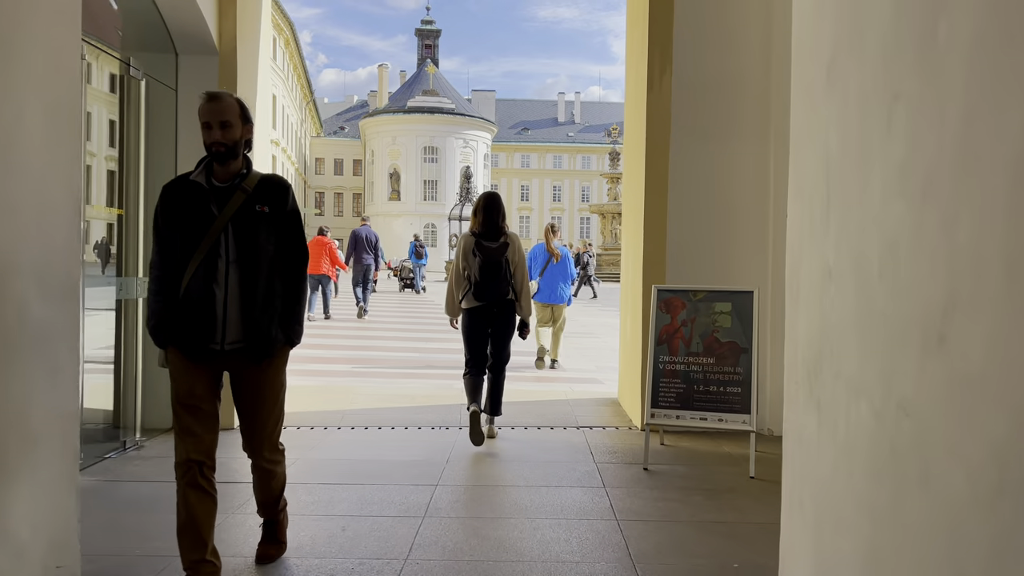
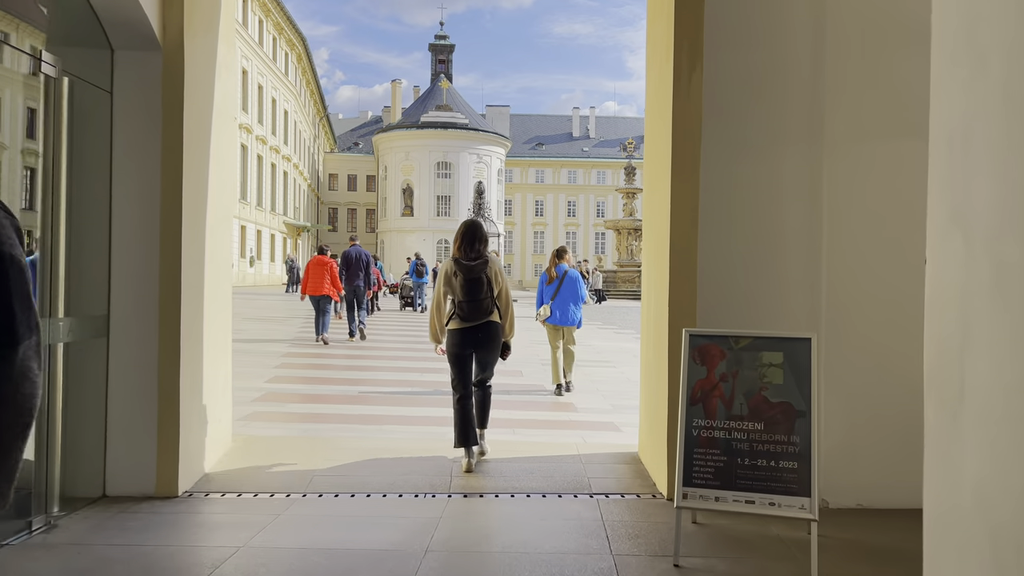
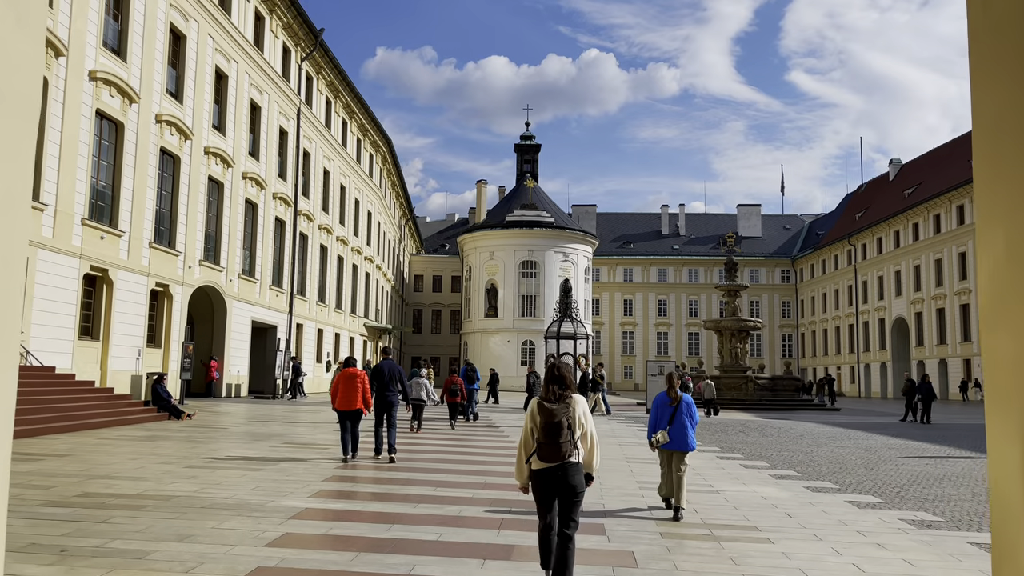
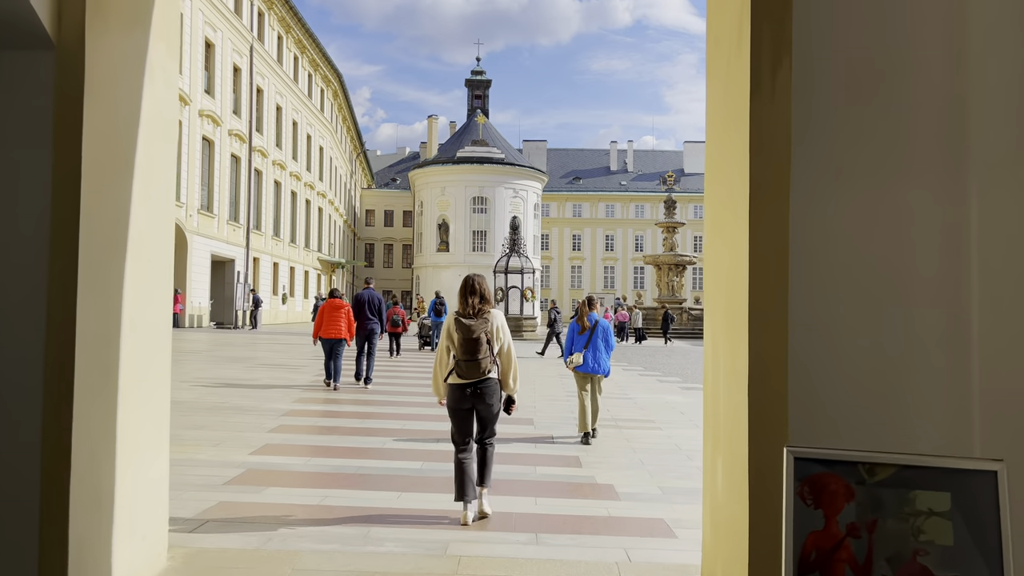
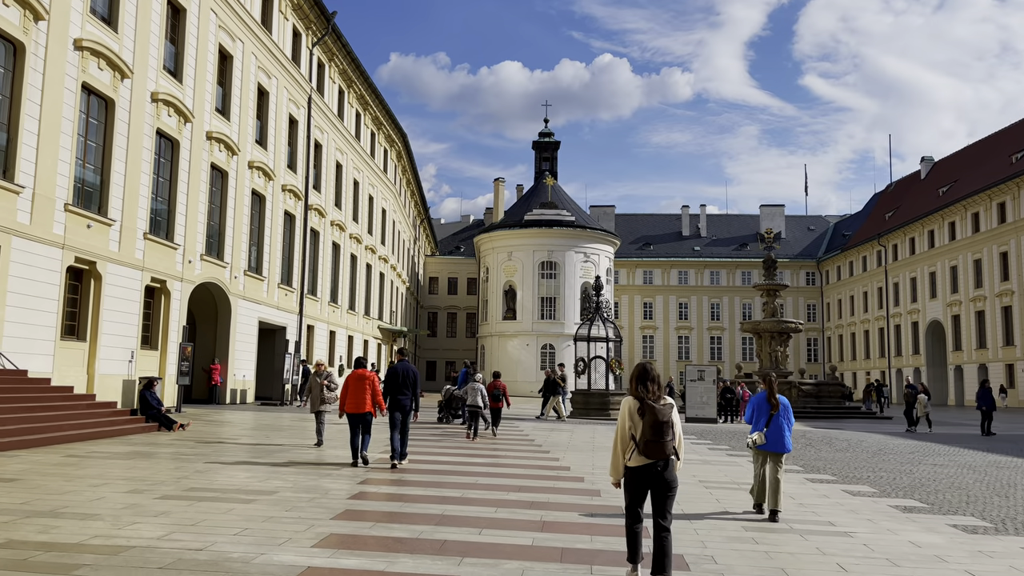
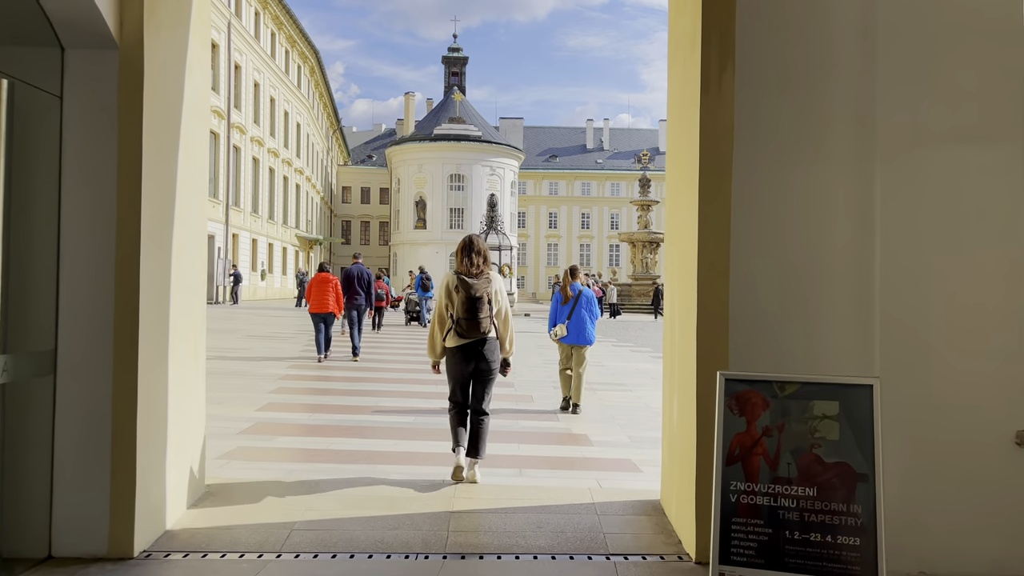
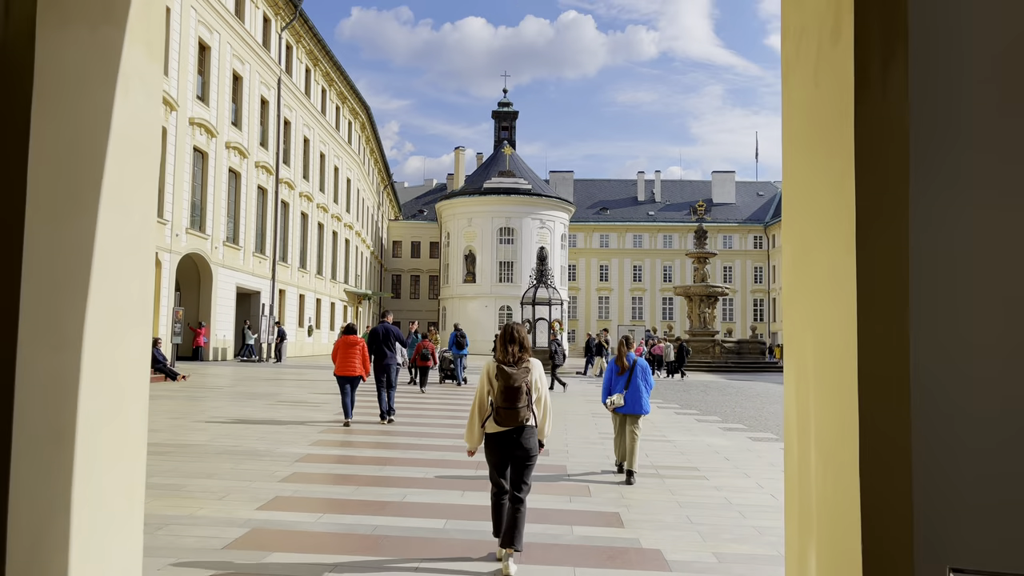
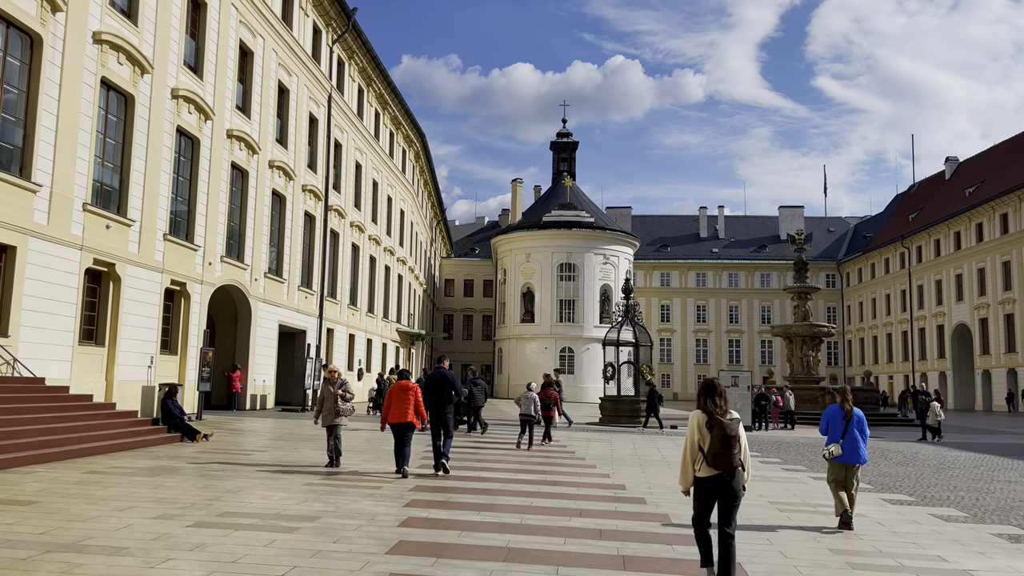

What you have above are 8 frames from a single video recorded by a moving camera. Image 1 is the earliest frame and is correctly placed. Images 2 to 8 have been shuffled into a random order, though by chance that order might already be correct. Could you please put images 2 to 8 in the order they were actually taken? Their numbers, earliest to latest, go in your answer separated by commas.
2, 6, 4, 7, 3, 5, 8
